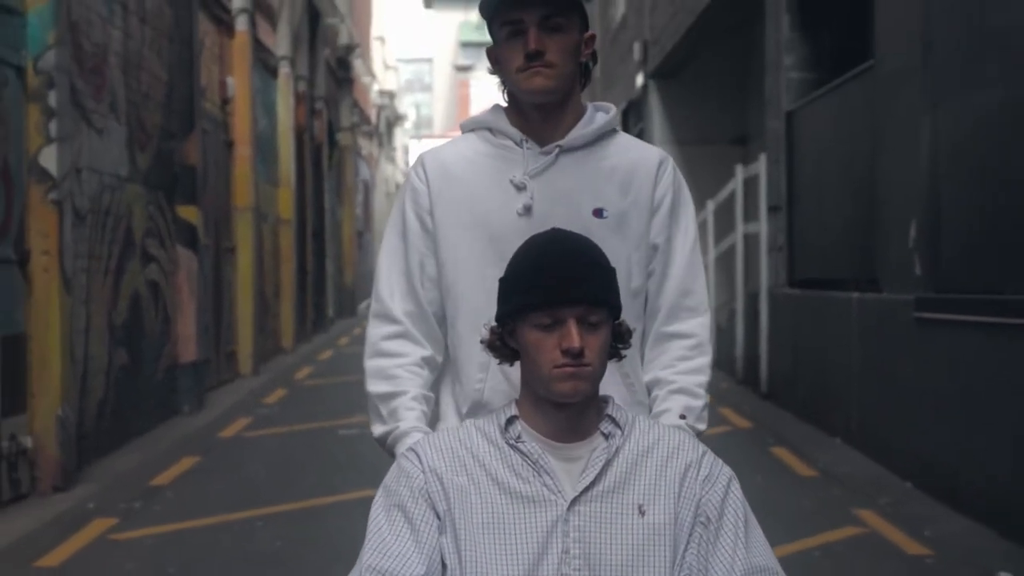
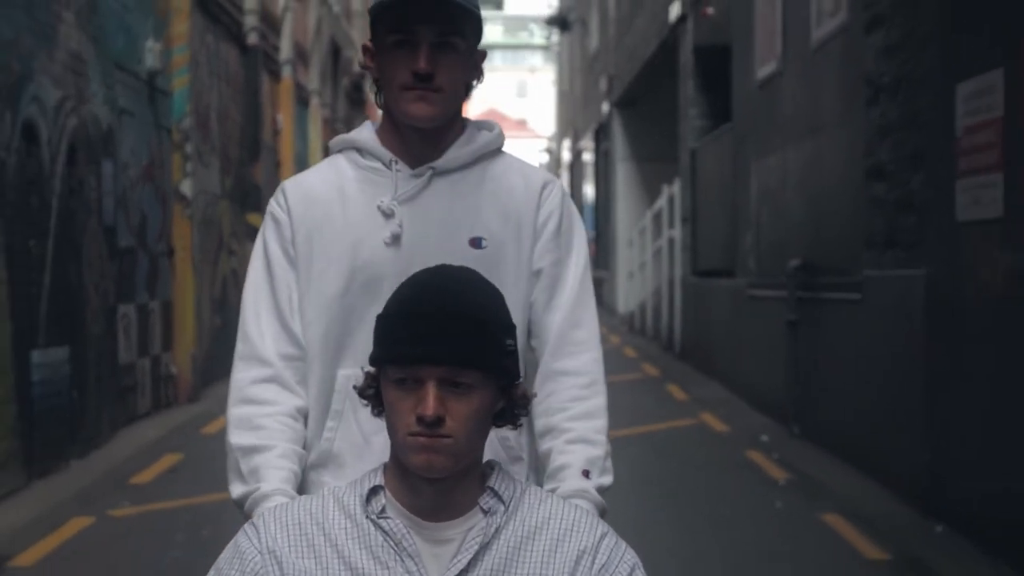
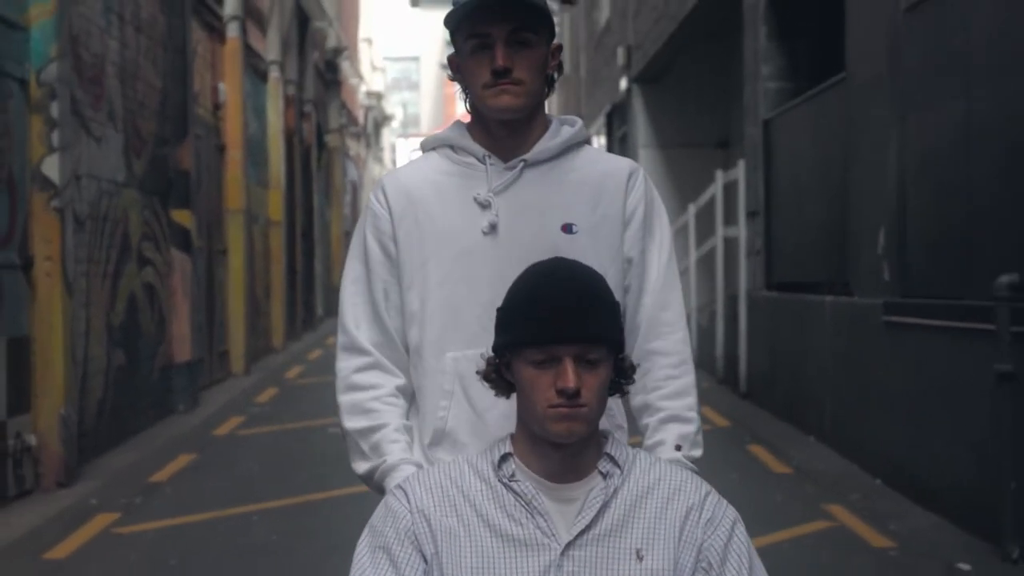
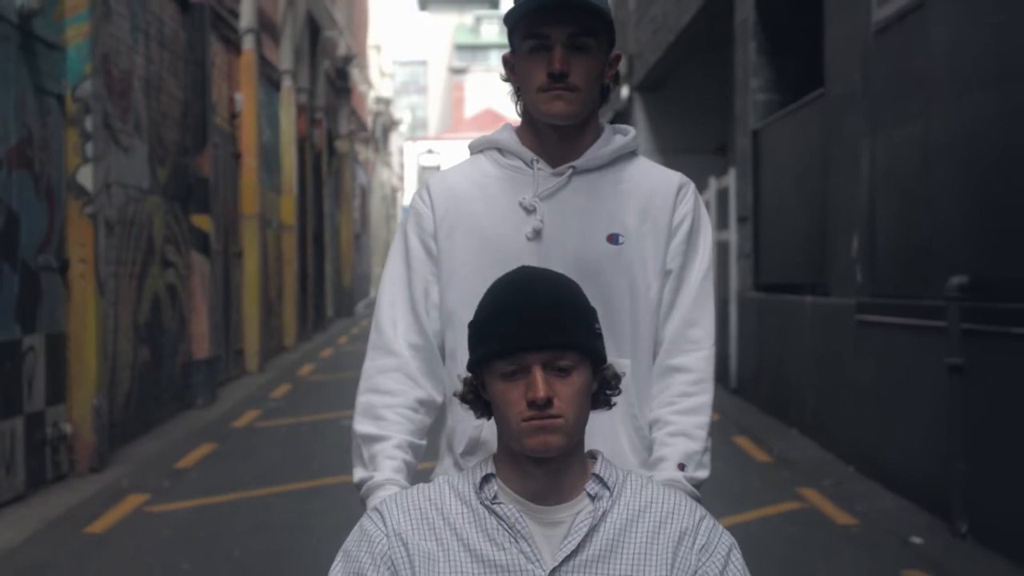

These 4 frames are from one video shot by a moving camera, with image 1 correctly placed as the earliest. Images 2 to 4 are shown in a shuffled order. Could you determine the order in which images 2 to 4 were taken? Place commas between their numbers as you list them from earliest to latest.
3, 4, 2
